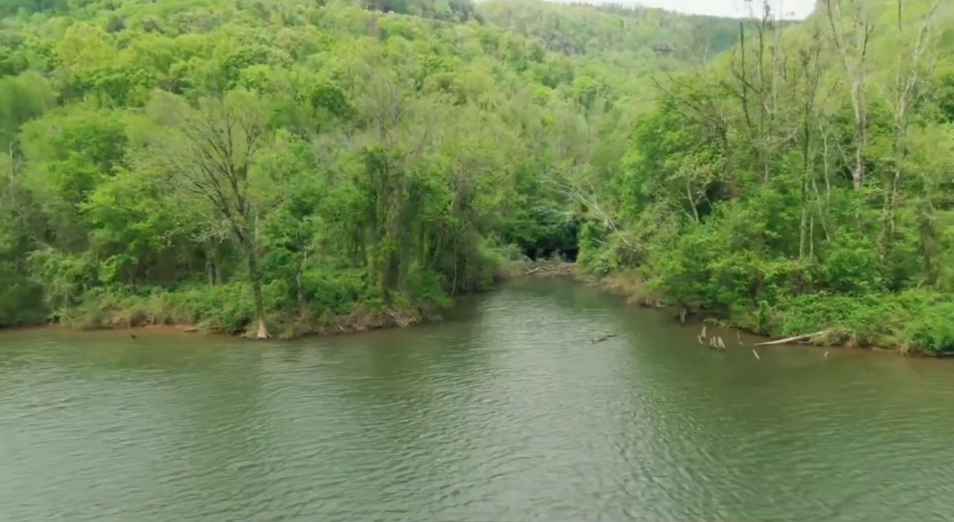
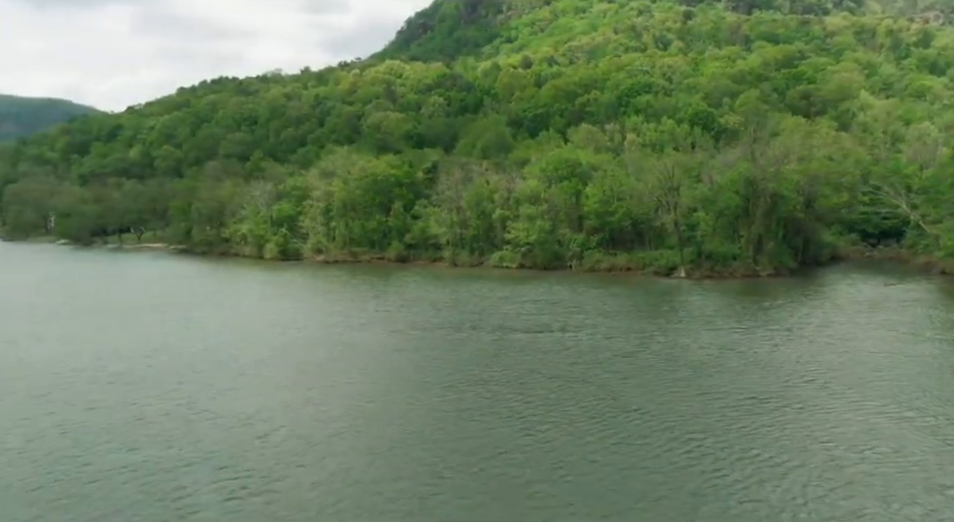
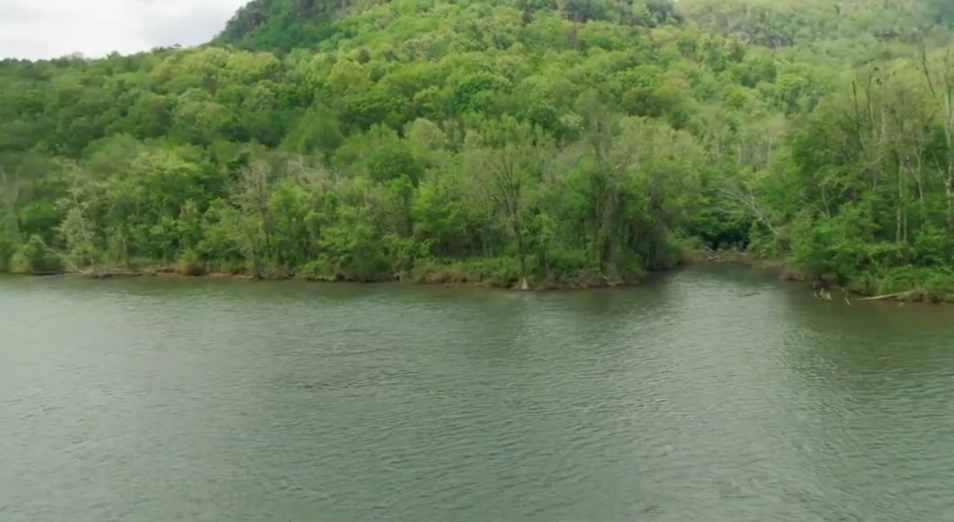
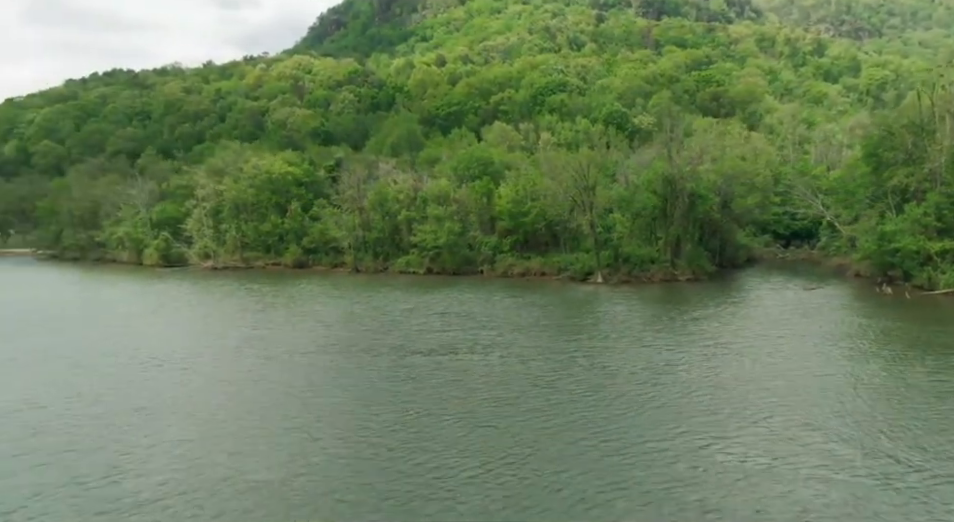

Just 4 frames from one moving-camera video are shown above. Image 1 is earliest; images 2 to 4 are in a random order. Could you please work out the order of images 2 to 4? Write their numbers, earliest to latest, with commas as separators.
3, 4, 2
